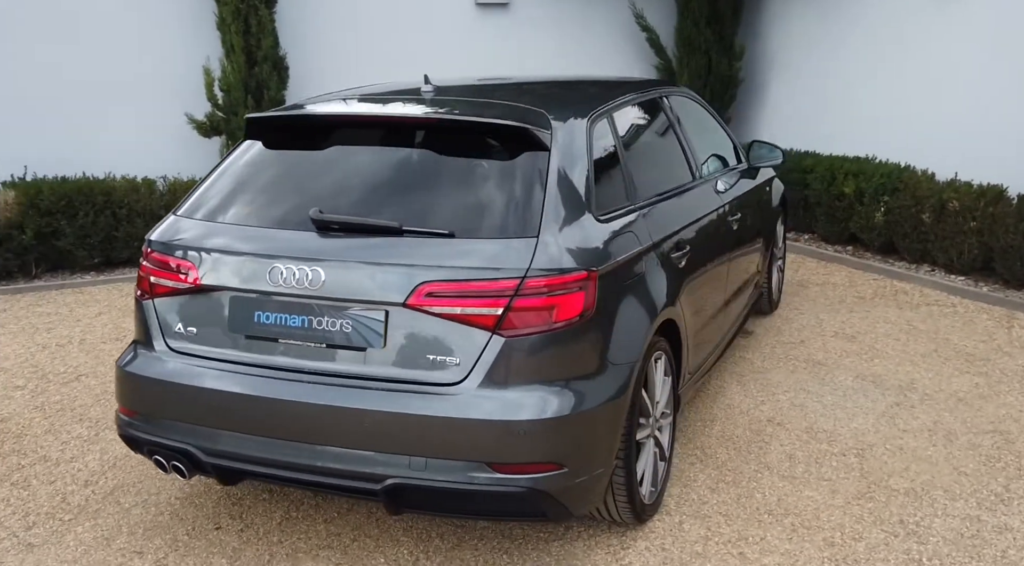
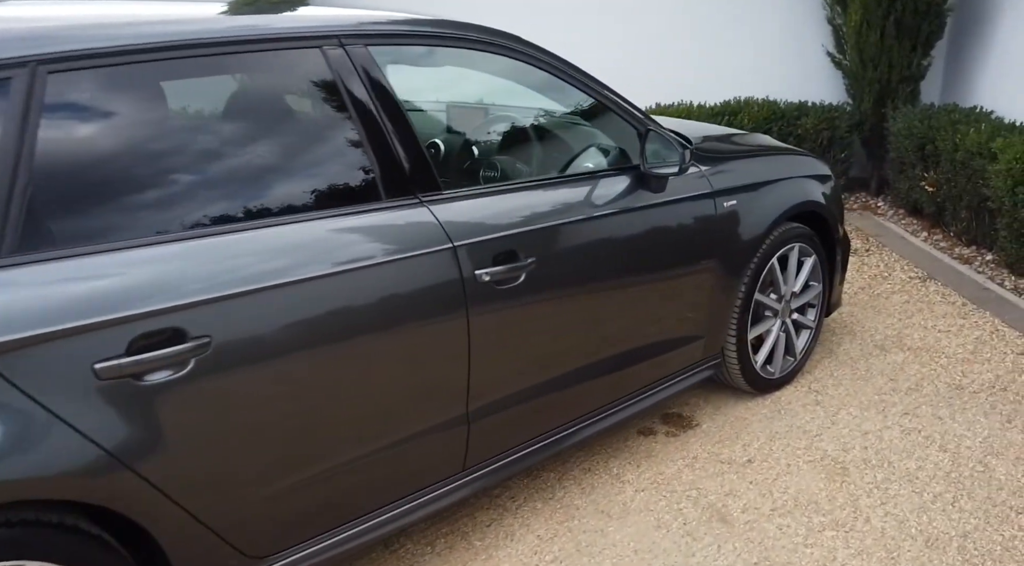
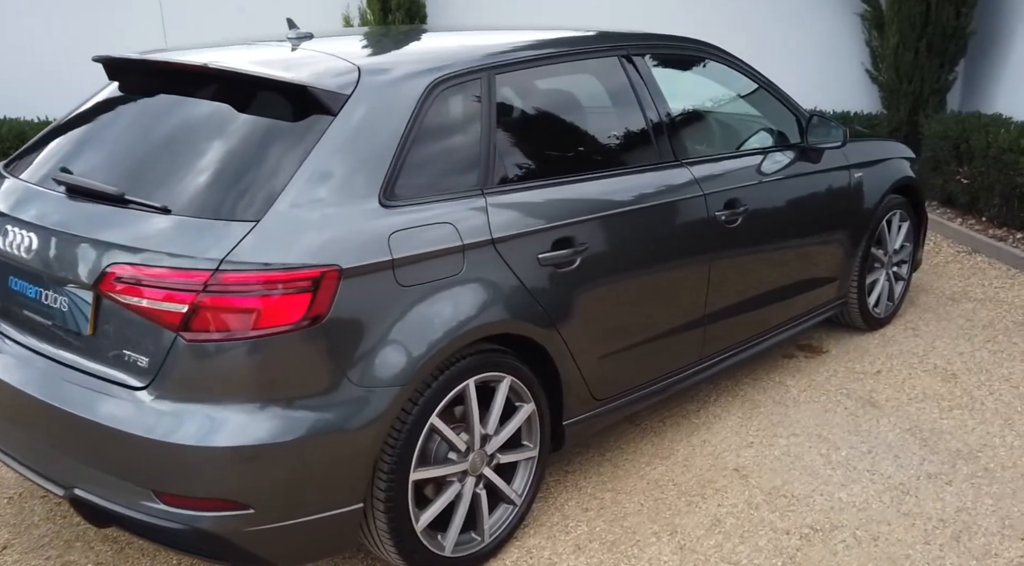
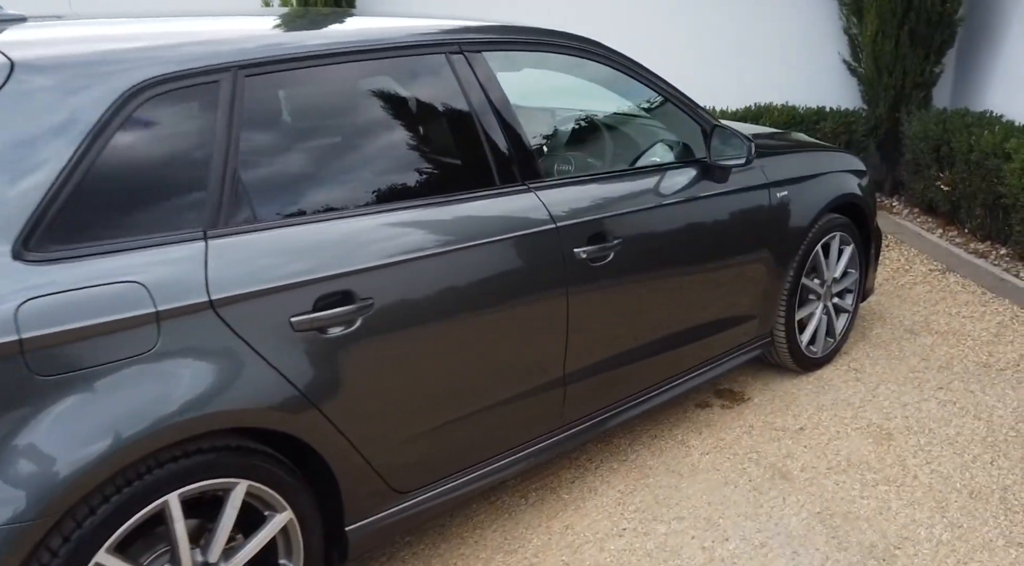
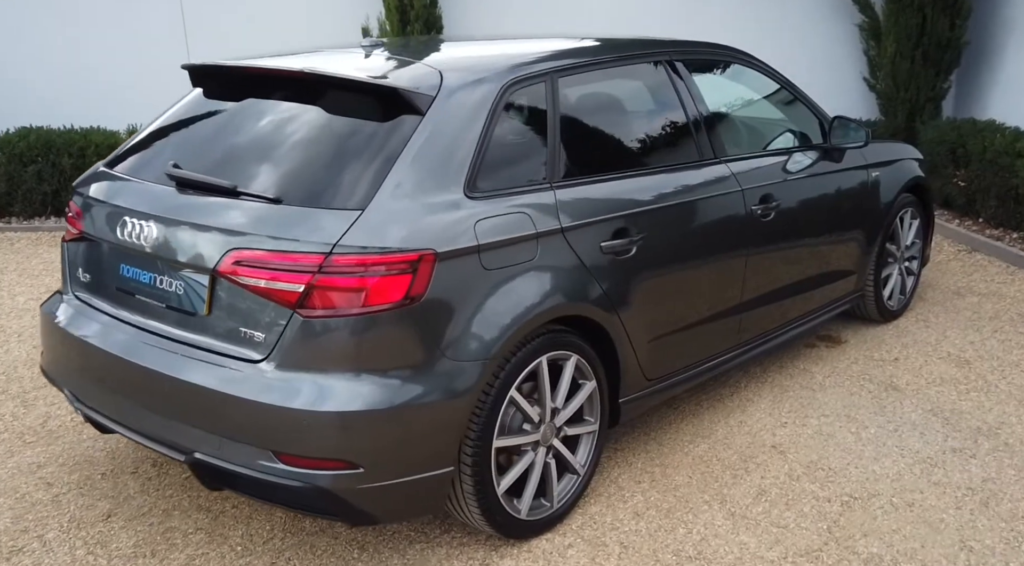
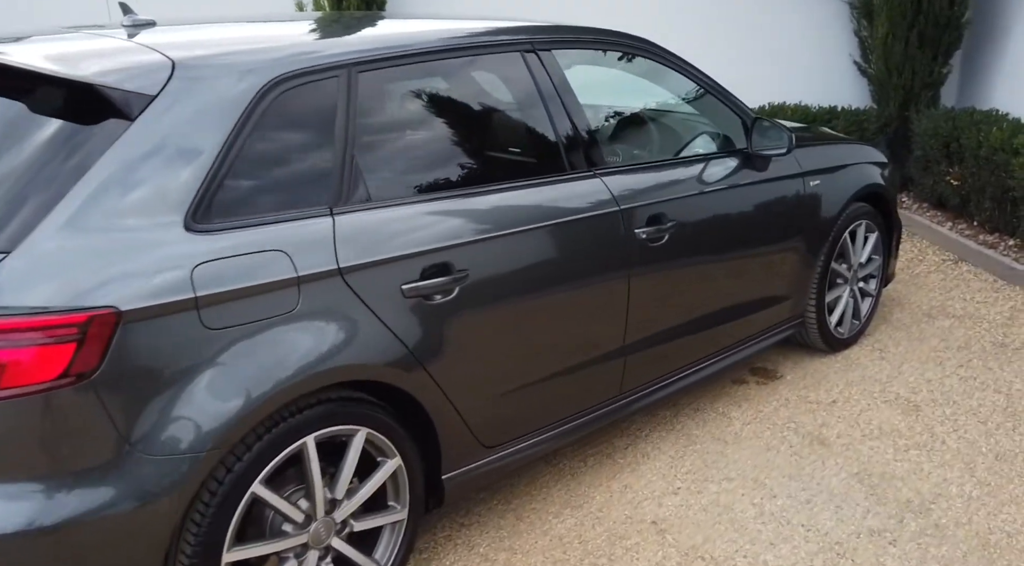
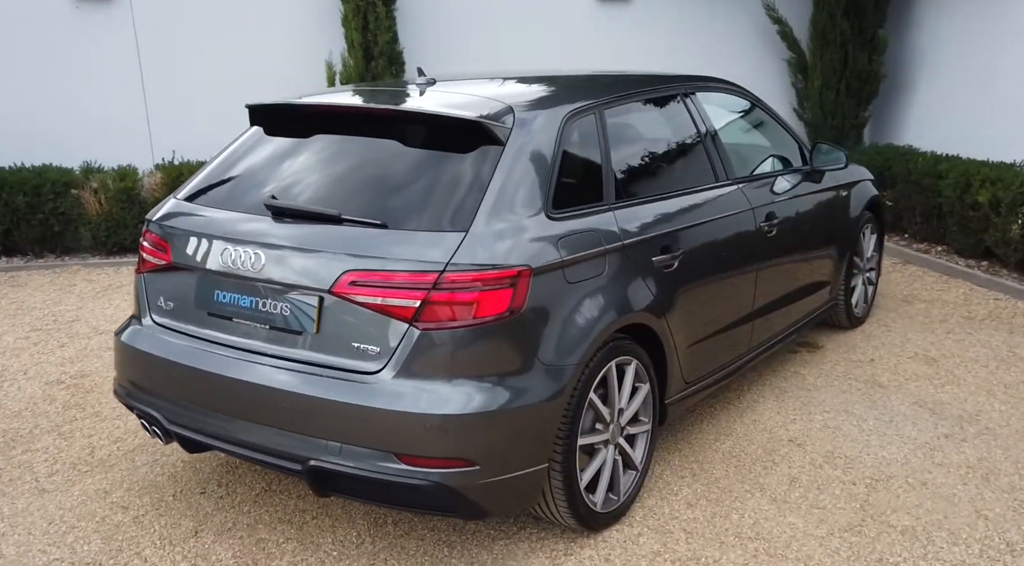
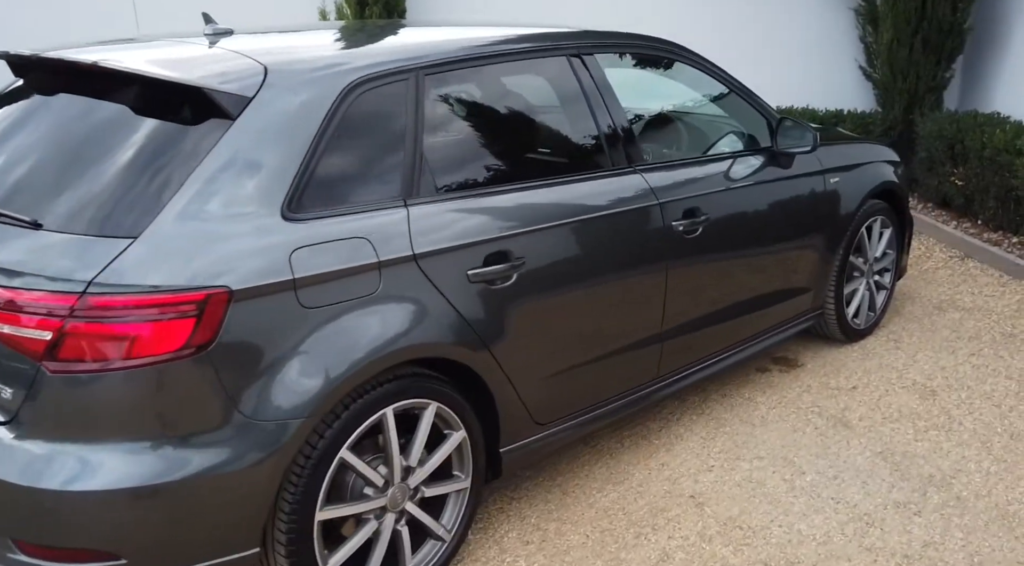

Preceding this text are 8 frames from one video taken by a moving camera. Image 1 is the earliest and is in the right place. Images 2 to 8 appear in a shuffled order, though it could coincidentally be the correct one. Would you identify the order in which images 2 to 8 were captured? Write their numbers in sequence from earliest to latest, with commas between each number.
7, 5, 3, 8, 6, 4, 2
